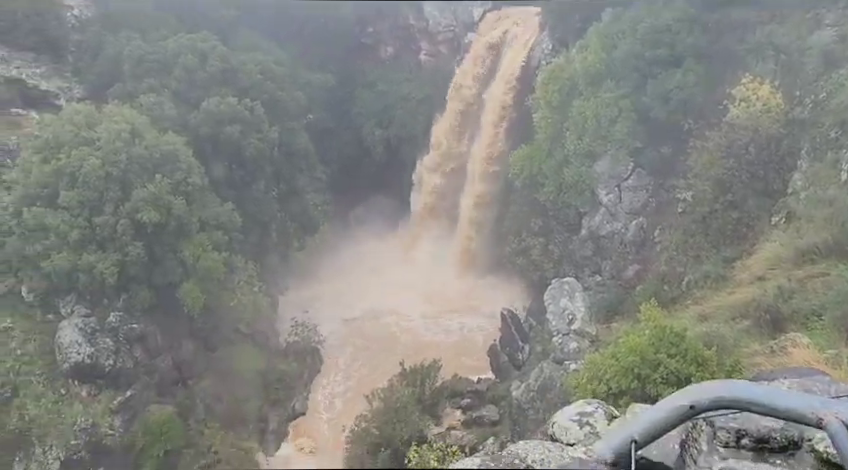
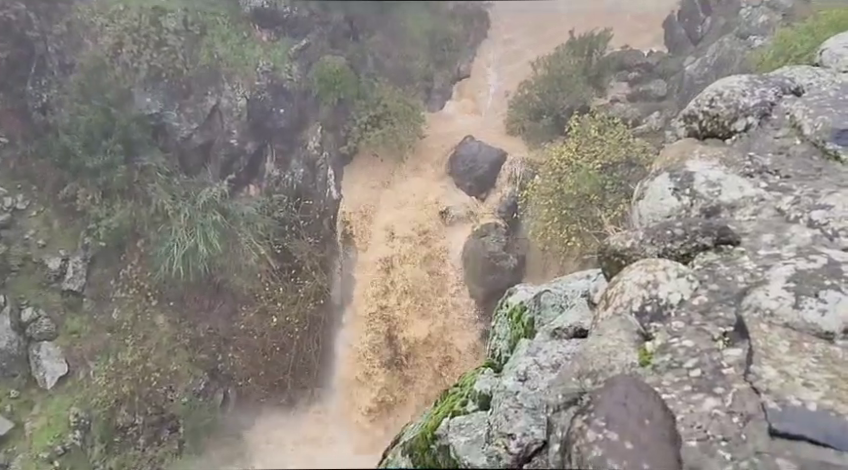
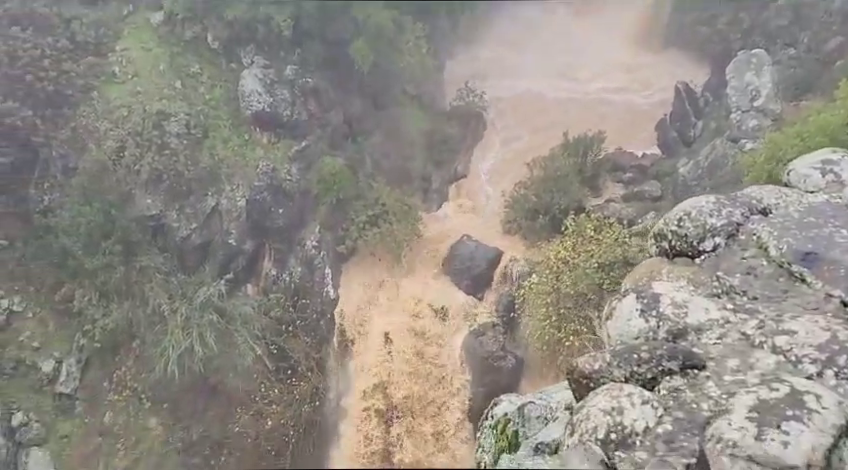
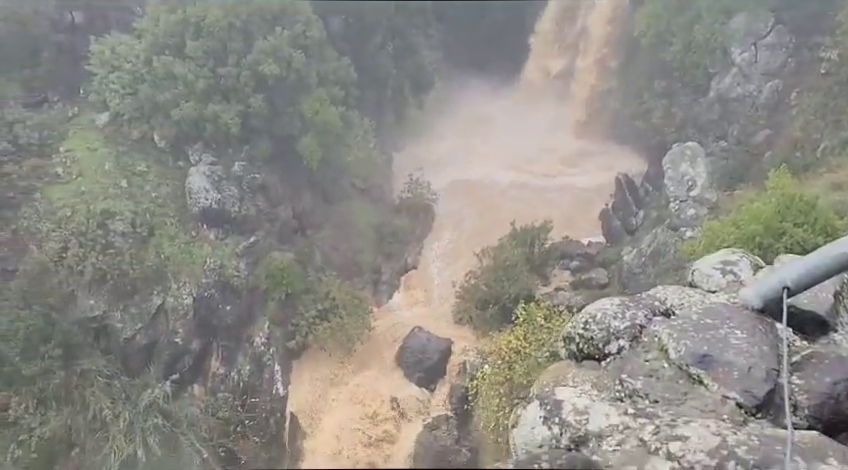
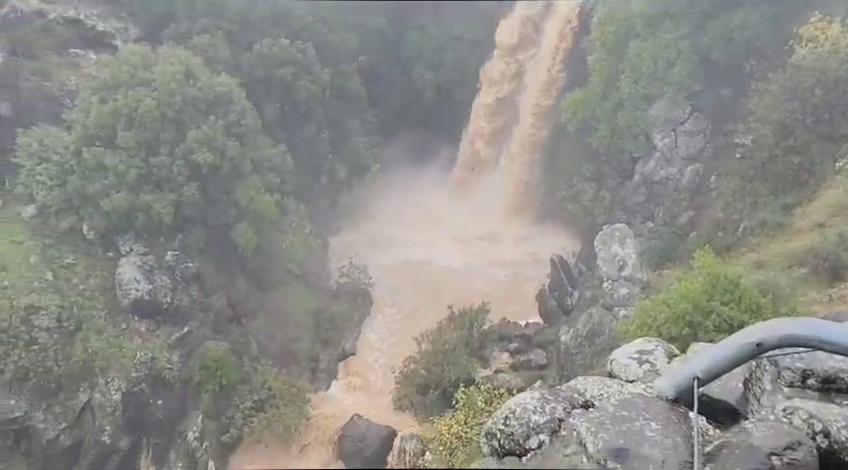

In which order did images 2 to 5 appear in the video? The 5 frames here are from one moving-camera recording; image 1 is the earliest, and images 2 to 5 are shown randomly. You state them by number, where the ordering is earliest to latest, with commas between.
5, 4, 3, 2
